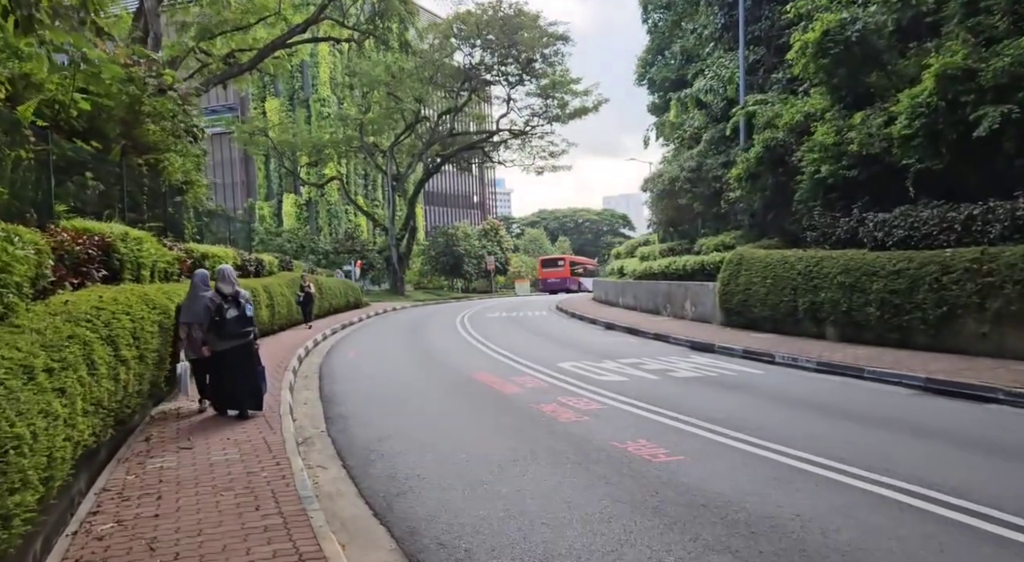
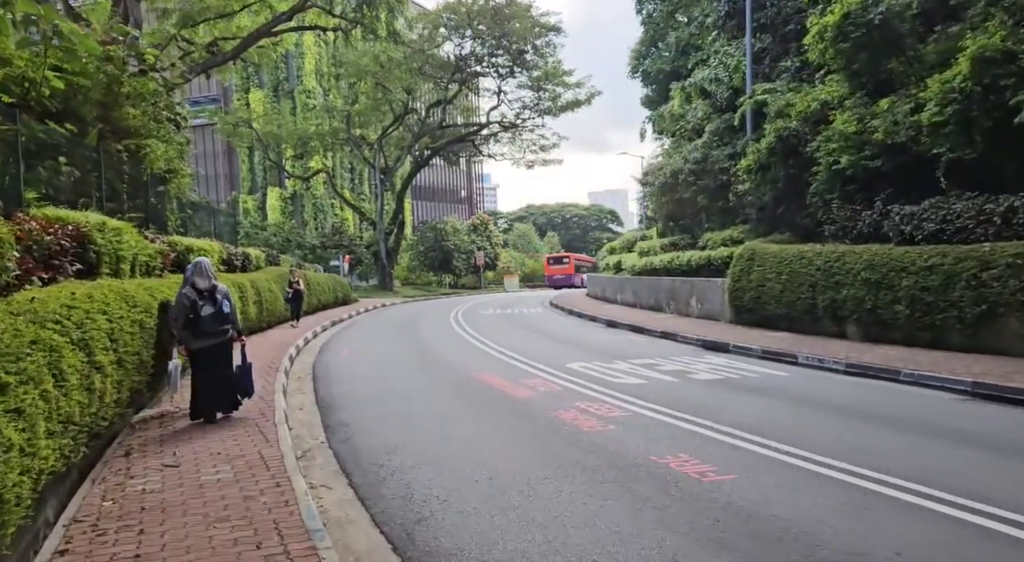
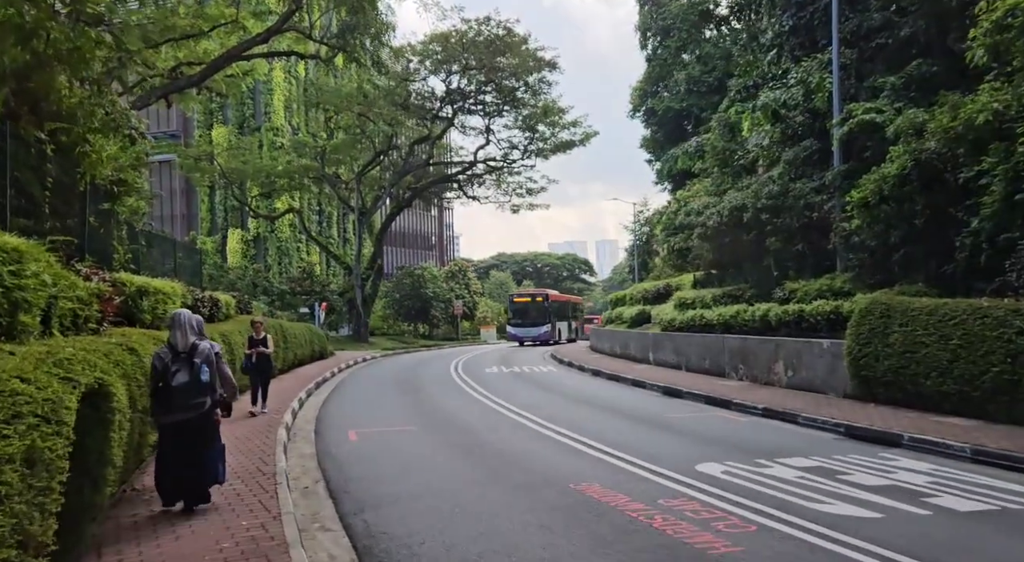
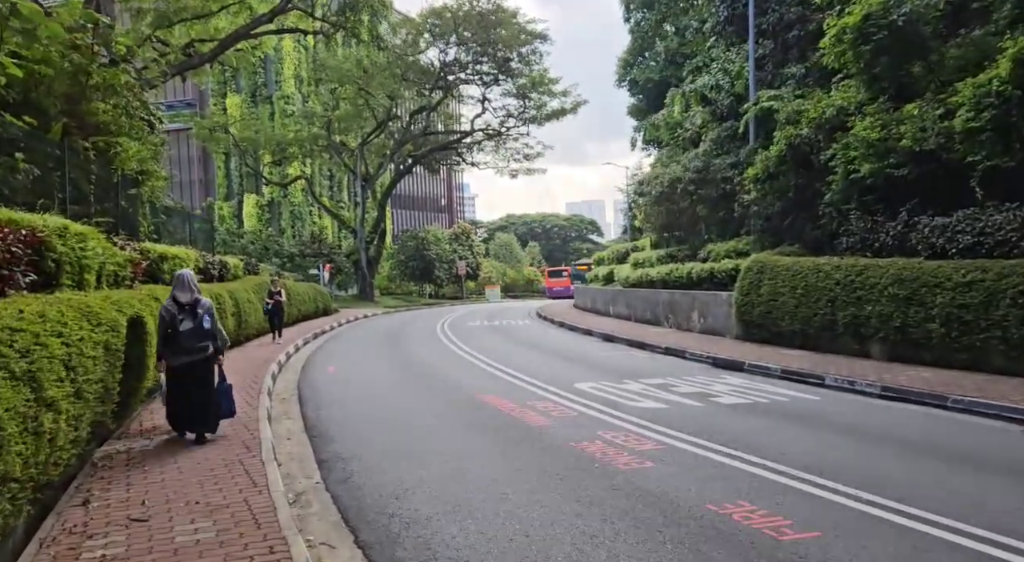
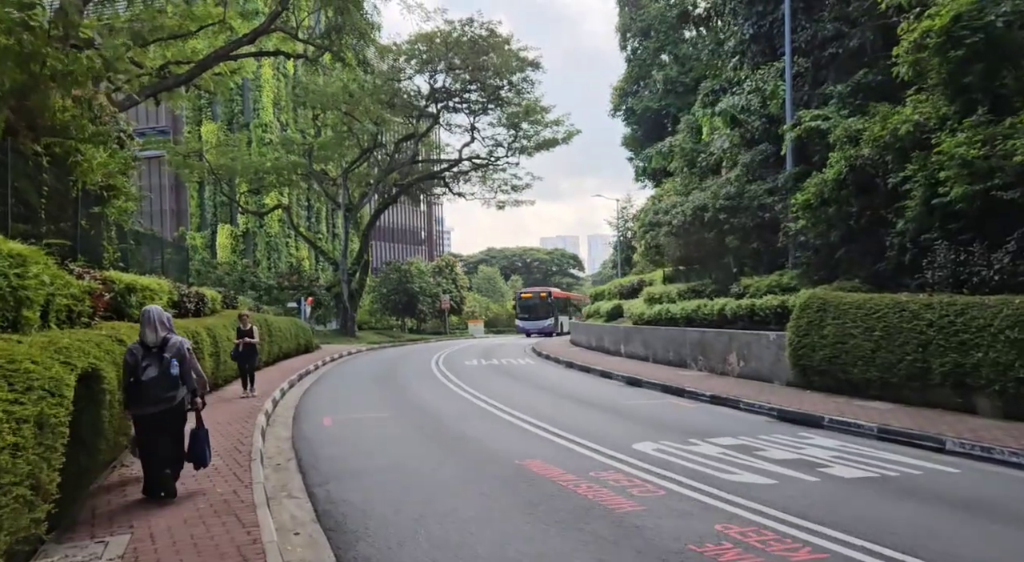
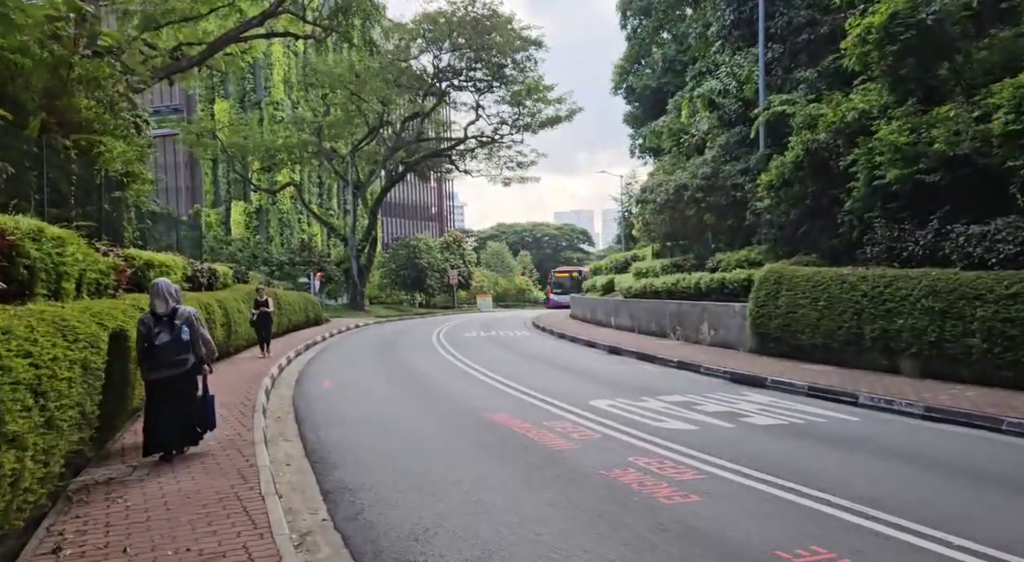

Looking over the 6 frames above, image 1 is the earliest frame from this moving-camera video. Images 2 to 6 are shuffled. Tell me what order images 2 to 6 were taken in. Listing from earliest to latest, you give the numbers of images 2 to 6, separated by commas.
2, 4, 6, 5, 3
